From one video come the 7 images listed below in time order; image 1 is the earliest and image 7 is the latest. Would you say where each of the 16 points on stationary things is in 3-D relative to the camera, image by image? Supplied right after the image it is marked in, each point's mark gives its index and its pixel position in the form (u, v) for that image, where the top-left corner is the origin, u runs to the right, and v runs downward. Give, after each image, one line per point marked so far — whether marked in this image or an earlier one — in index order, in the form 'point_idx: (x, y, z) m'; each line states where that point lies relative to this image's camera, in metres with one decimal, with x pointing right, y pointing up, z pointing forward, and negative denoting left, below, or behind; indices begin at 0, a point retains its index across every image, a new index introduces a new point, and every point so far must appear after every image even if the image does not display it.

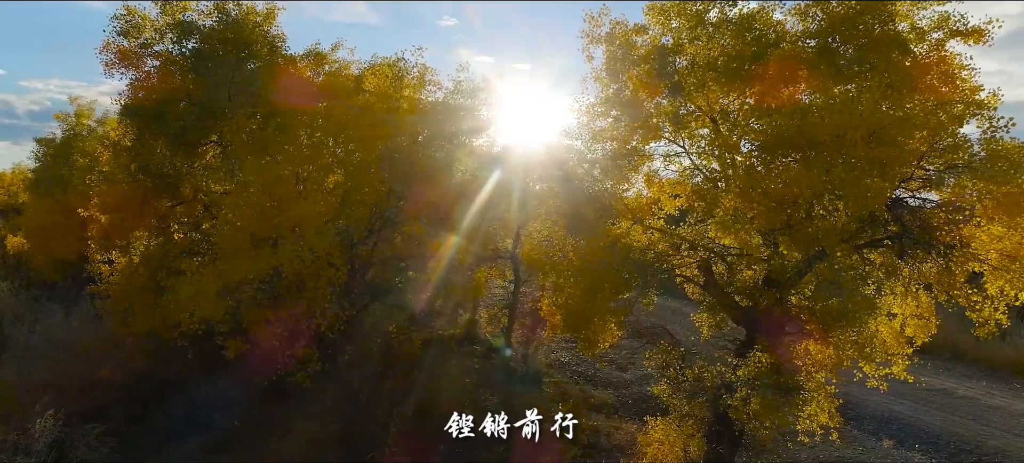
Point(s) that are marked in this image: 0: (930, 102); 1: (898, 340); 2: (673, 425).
0: (+5.7, +1.8, +7.7) m
1: (+6.3, -1.7, +9.1) m
2: (+2.7, -3.2, +9.4) m
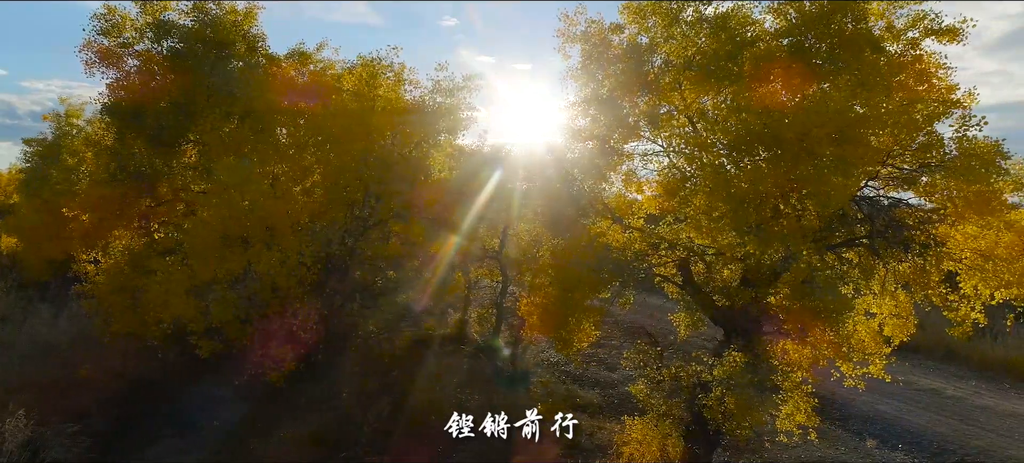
0: (+5.3, +1.8, +7.7) m
1: (+5.9, -1.7, +9.1) m
2: (+2.3, -3.2, +9.4) m
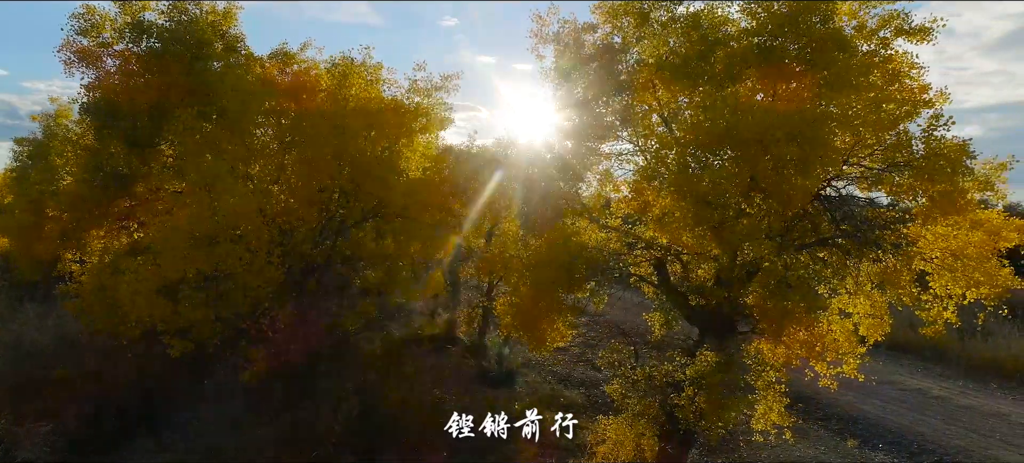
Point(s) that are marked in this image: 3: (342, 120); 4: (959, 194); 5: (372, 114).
0: (+4.9, +1.8, +7.7) m
1: (+5.5, -1.7, +9.1) m
2: (+1.9, -3.2, +9.3) m
3: (-3.1, +2.0, +10.1) m
4: (+5.8, +0.5, +7.4) m
5: (-2.7, +2.1, +10.2) m
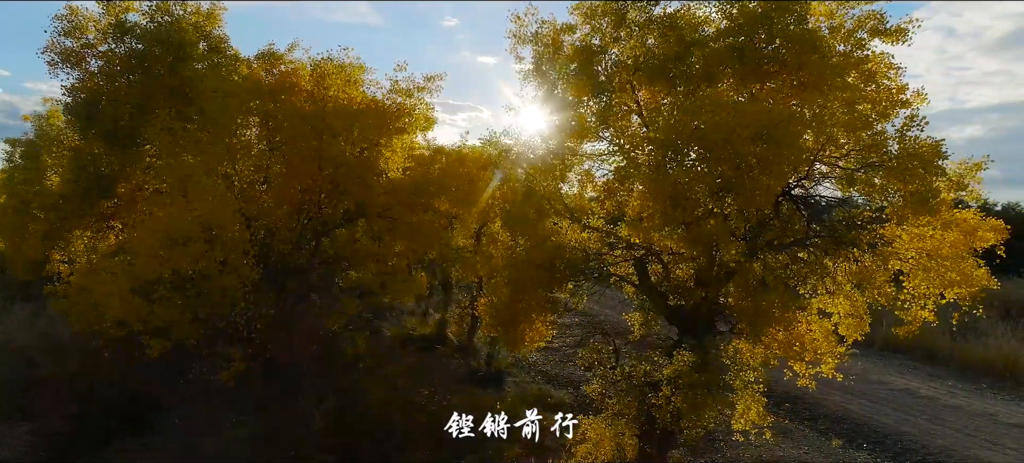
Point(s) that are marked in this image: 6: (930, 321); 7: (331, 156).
0: (+4.5, +1.8, +7.7) m
1: (+5.2, -1.7, +9.1) m
2: (+1.5, -3.2, +9.4) m
3: (-3.4, +2.0, +10.1) m
4: (+5.5, +0.5, +7.4) m
5: (-3.0, +2.1, +10.2) m
6: (+6.0, -1.3, +8.1) m
7: (-3.3, +1.4, +10.2) m
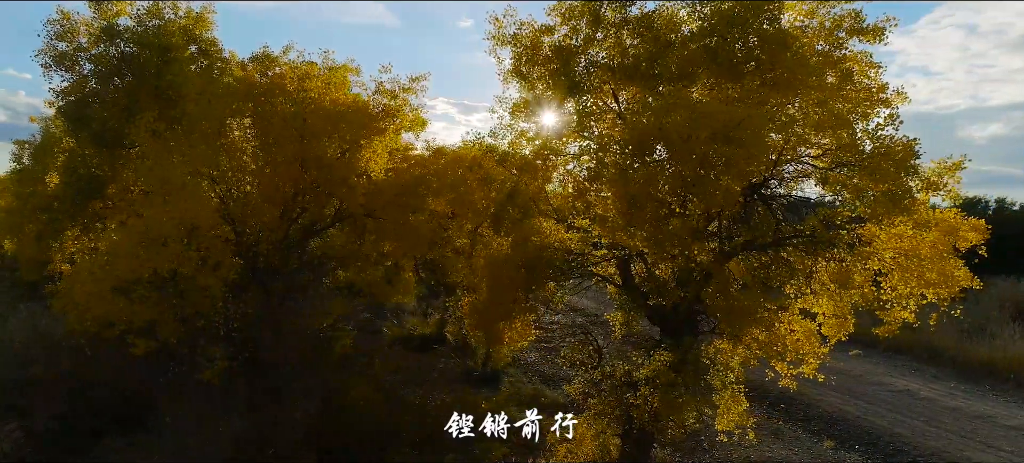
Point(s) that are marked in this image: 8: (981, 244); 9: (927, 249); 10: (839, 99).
0: (+4.2, +1.8, +7.7) m
1: (+4.8, -1.7, +9.1) m
2: (+1.2, -3.2, +9.4) m
3: (-3.7, +2.0, +10.2) m
4: (+5.1, +0.5, +7.3) m
5: (-3.3, +2.1, +10.3) m
6: (+5.6, -1.3, +8.0) m
7: (-3.6, +1.3, +10.3) m
8: (+6.5, -0.2, +7.9) m
9: (+5.6, -0.2, +7.7) m
10: (+4.5, +1.8, +7.7) m
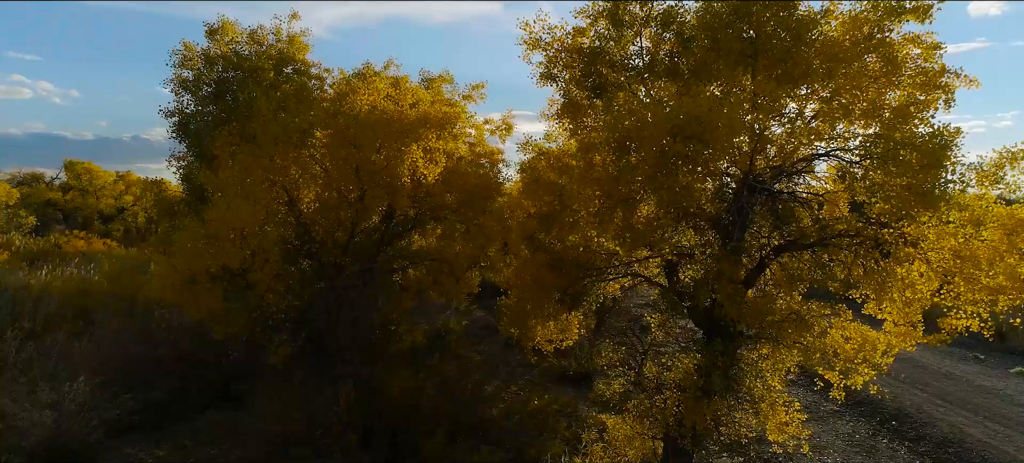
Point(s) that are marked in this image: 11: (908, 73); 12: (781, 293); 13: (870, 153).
0: (+4.3, +1.9, +7.1) m
1: (+5.3, -1.7, +8.3) m
2: (+1.8, -3.2, +9.4) m
3: (-2.9, +1.9, +11.2) m
4: (+5.2, +0.5, +6.6) m
5: (-2.4, +2.1, +11.2) m
6: (+5.8, -1.3, +7.1) m
7: (-2.7, +1.3, +11.3) m
8: (+6.7, -0.1, +6.8) m
9: (+5.7, -0.2, +6.8) m
10: (+4.6, +1.8, +7.1) m
11: (+5.0, +2.0, +7.2) m
12: (+4.0, -0.9, +8.3) m
13: (+4.7, +1.0, +7.0) m
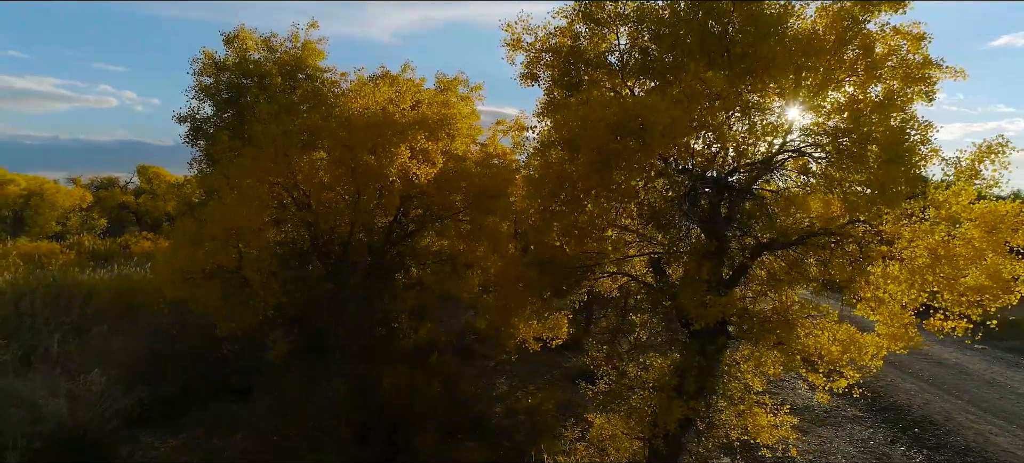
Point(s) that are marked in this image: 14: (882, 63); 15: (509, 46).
0: (+3.9, +1.9, +6.9) m
1: (+4.9, -1.7, +8.1) m
2: (+1.6, -3.2, +9.3) m
3: (-3.0, +1.9, +11.5) m
4: (+4.7, +0.5, +6.3) m
5: (-2.6, +2.1, +11.5) m
6: (+5.4, -1.2, +6.8) m
7: (-2.9, +1.3, +11.6) m
8: (+6.2, -0.1, +6.4) m
9: (+5.3, -0.2, +6.5) m
10: (+4.2, +1.8, +6.8) m
11: (+4.6, +2.1, +7.0) m
12: (+3.6, -0.9, +8.1) m
13: (+4.2, +1.0, +6.8) m
14: (+4.3, +2.1, +7.0) m
15: (0.0, +3.1, +9.5) m
